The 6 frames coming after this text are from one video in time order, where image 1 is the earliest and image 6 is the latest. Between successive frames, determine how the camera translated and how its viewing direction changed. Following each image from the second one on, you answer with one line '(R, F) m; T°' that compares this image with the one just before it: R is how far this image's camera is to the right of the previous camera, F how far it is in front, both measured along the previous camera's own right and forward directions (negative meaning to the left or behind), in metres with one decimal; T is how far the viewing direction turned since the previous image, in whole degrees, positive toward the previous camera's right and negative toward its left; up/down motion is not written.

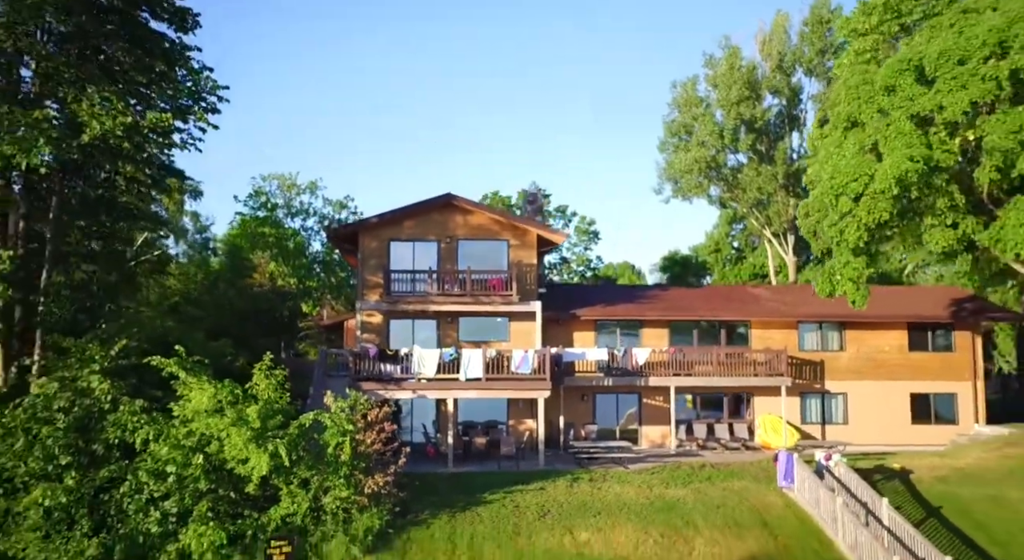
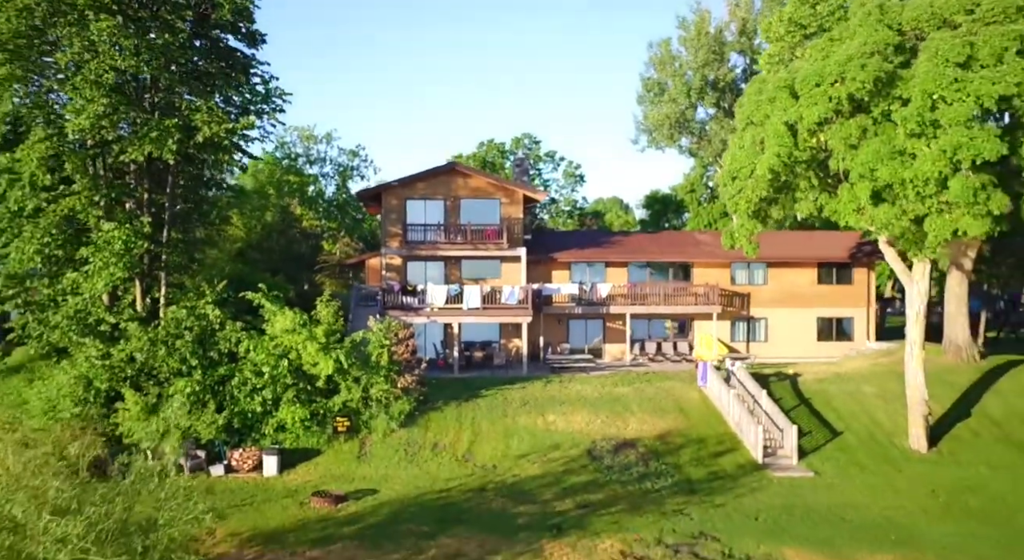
(+0.2, -7.4) m; 0°
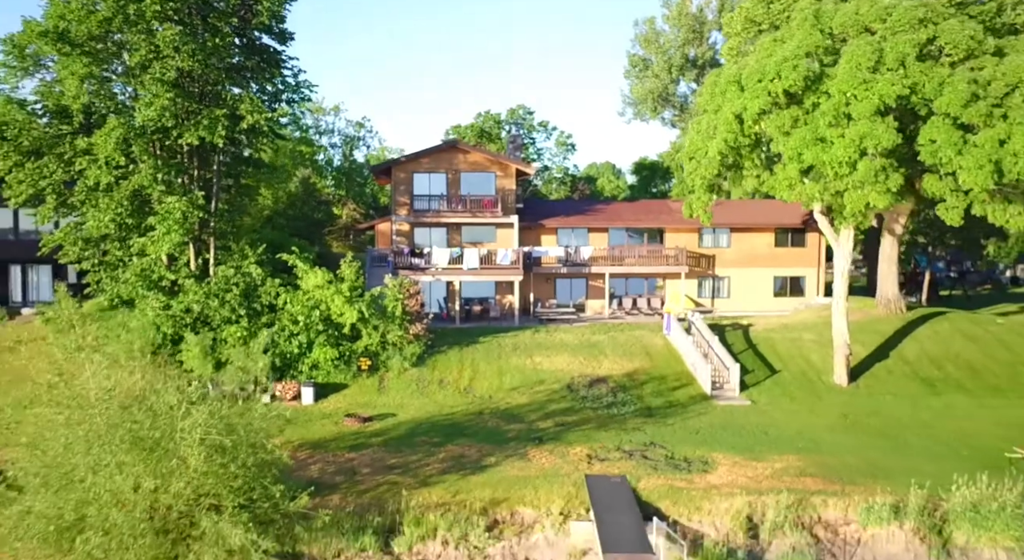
(+0.2, -5.0) m; 0°
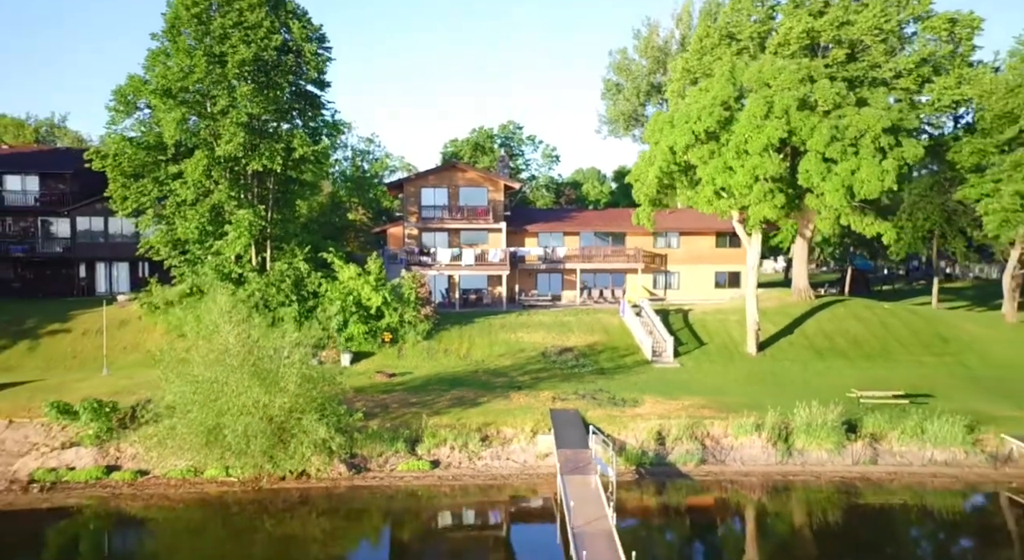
(+0.3, -9.2) m; 0°
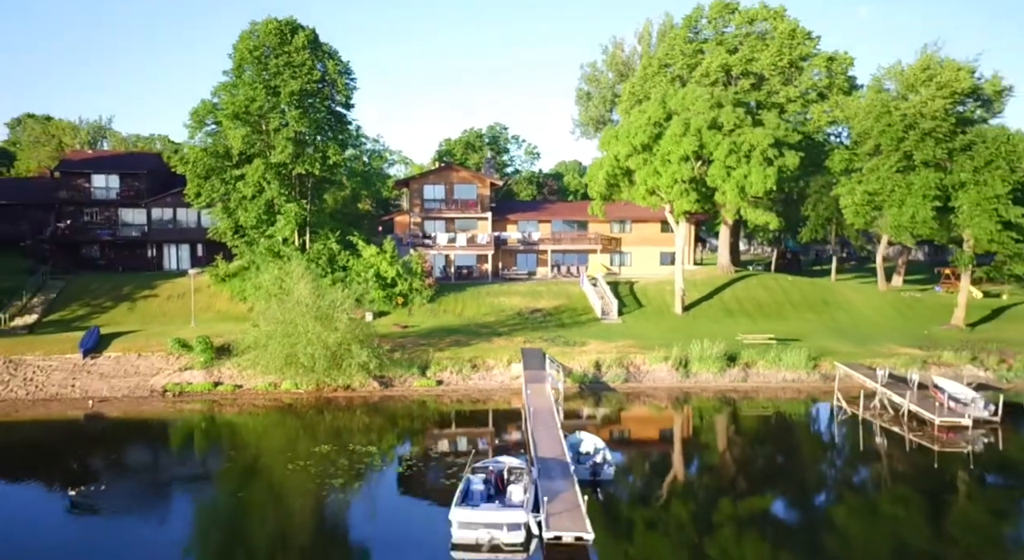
(+0.5, -12.0) m; +1°
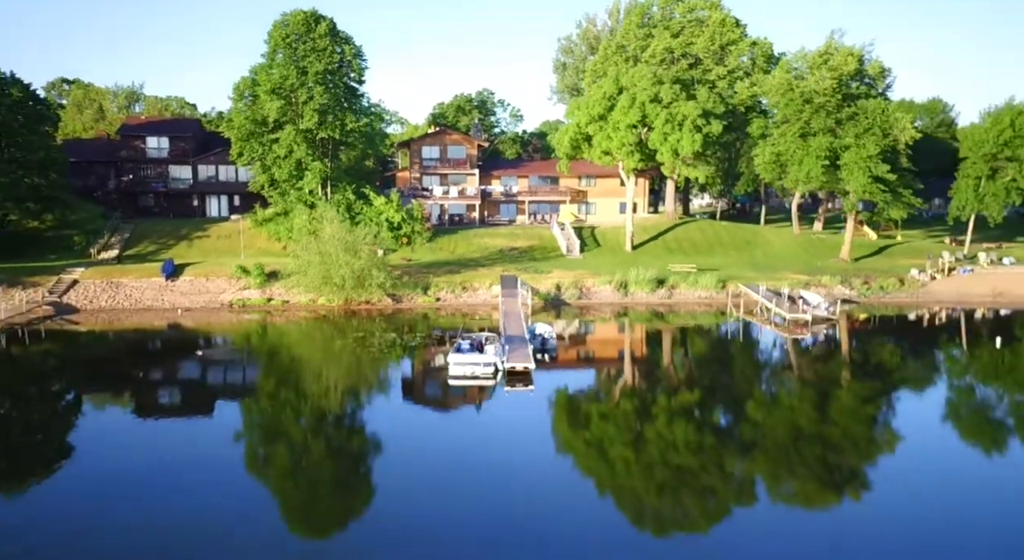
(+0.7, -12.4) m; +1°
